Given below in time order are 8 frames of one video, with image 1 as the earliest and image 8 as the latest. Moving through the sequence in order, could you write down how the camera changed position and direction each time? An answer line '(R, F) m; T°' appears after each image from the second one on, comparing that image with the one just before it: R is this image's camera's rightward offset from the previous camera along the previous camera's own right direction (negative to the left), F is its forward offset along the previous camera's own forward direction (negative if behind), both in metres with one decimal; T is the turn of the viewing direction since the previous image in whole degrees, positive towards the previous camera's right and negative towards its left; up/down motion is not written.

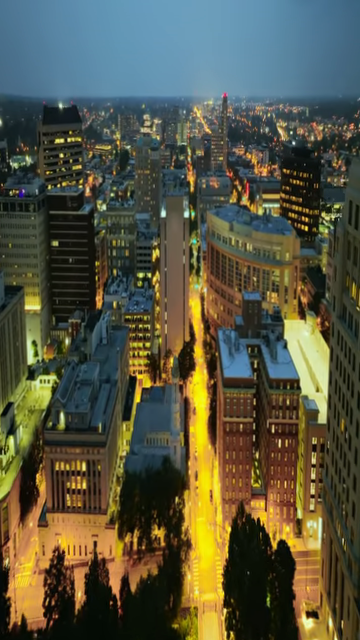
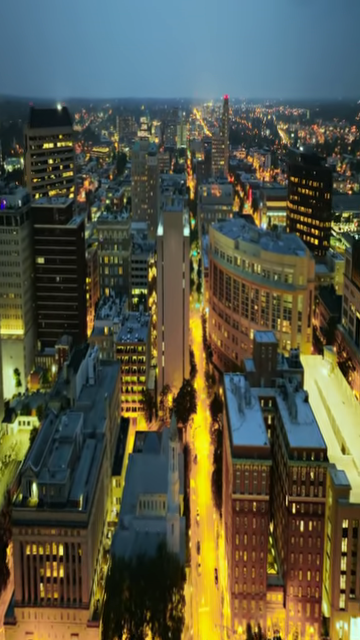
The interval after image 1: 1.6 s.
(0.0, +6.9) m; 0°
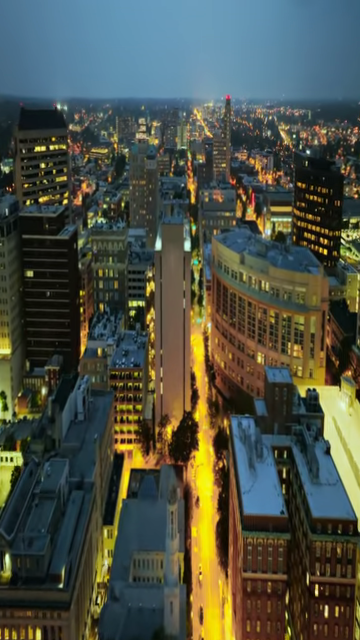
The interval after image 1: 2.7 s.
(0.0, +4.9) m; 0°
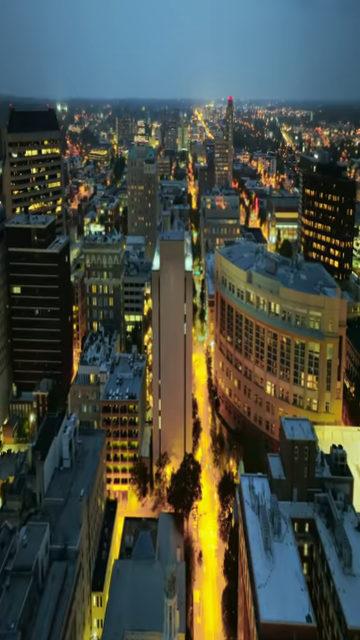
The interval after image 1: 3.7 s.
(0.0, +5.0) m; 0°
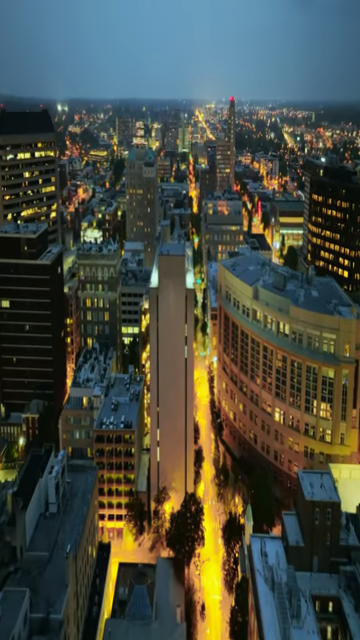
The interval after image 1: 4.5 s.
(0.0, +3.8) m; 0°
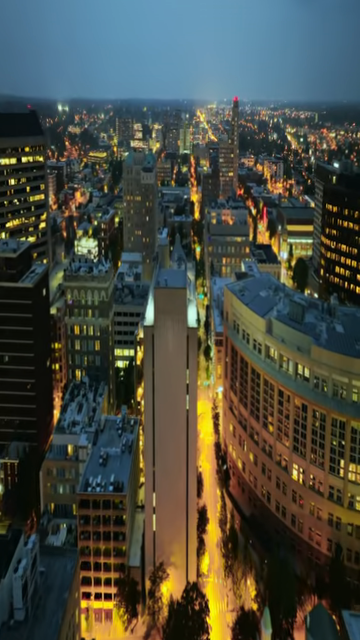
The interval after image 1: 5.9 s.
(0.0, +6.3) m; 0°
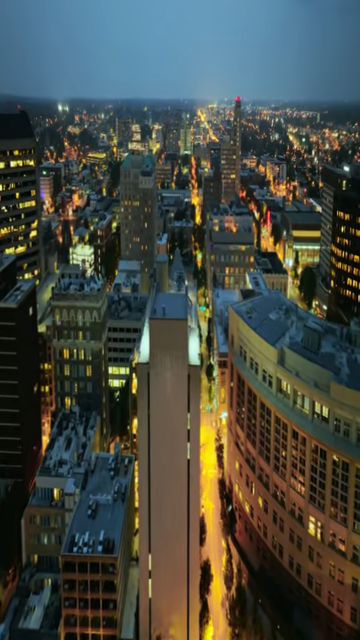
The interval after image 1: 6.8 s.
(+0.1, +4.4) m; 0°
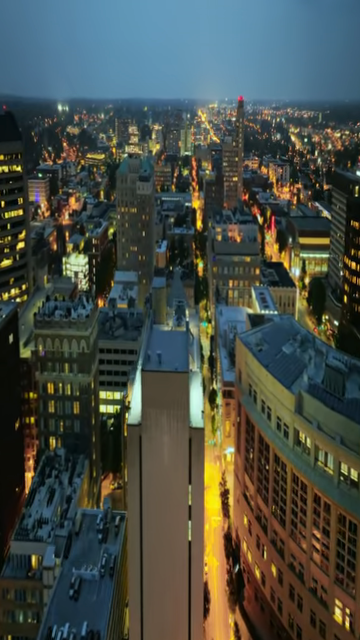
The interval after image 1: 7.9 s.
(+0.1, +5.1) m; 0°
